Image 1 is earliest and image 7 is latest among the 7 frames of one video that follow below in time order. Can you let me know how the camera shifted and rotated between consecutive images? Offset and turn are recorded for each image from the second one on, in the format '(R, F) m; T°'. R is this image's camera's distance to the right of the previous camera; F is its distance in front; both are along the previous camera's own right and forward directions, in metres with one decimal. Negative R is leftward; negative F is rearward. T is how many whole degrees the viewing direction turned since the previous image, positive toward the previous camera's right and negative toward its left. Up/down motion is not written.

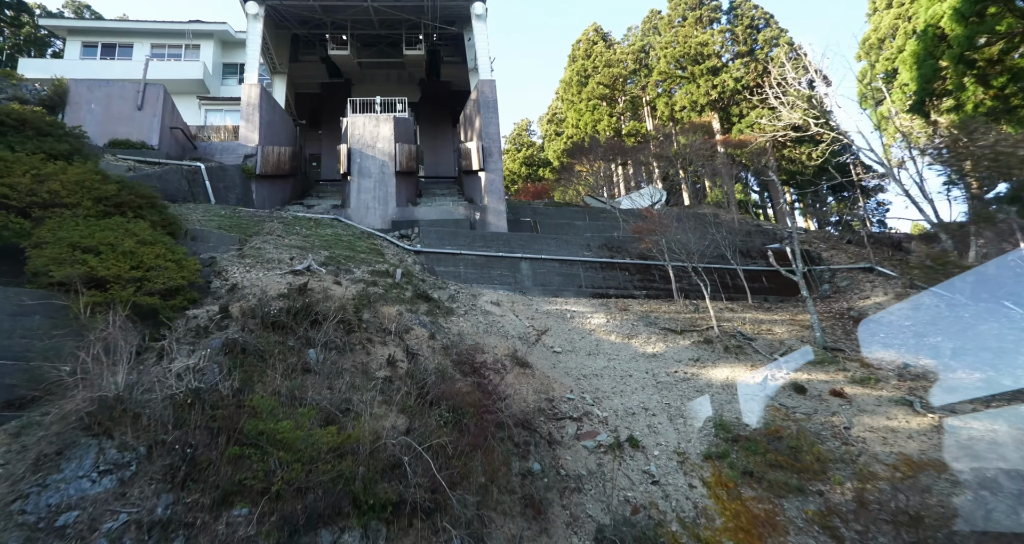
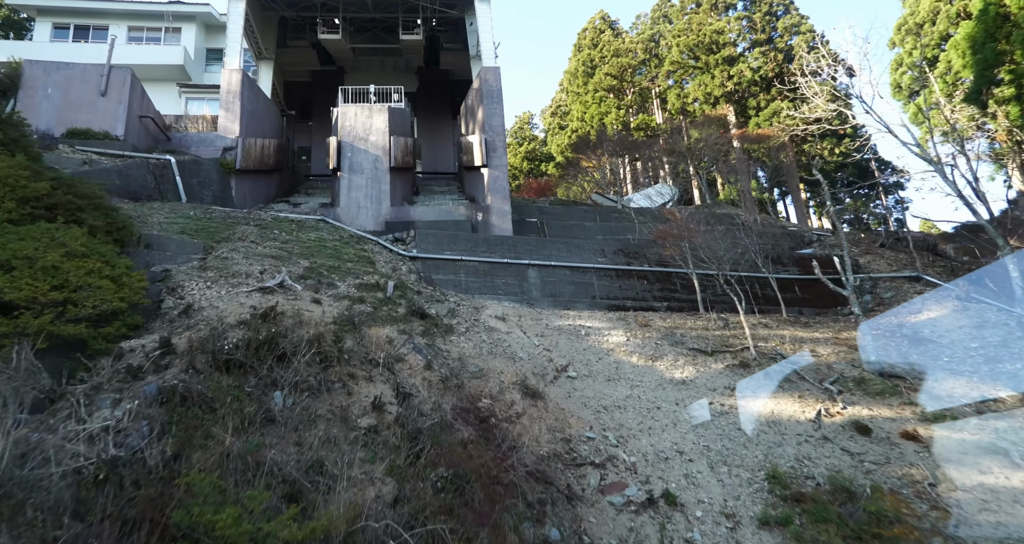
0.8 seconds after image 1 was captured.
(-0.2, +1.2) m; 0°
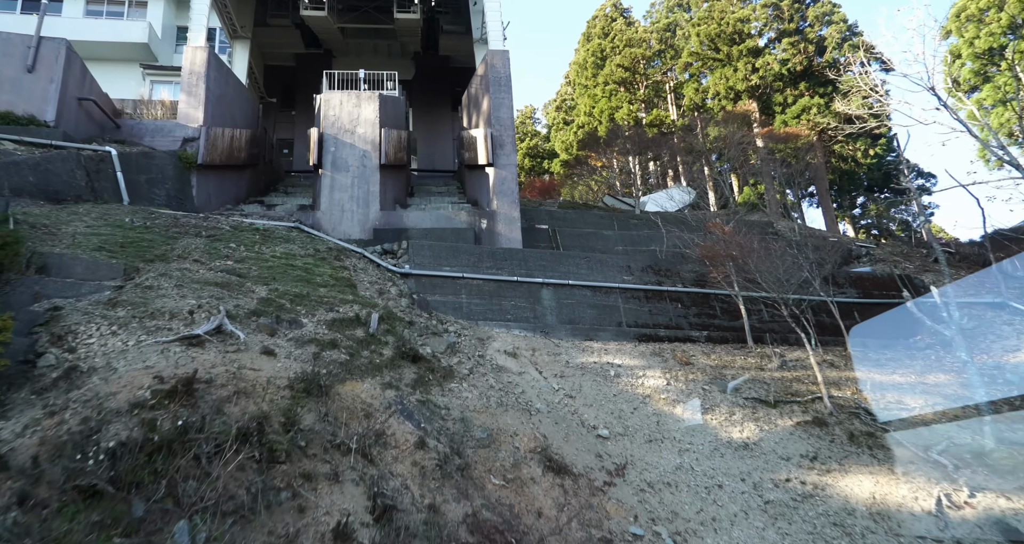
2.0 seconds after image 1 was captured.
(-0.3, +1.7) m; +1°
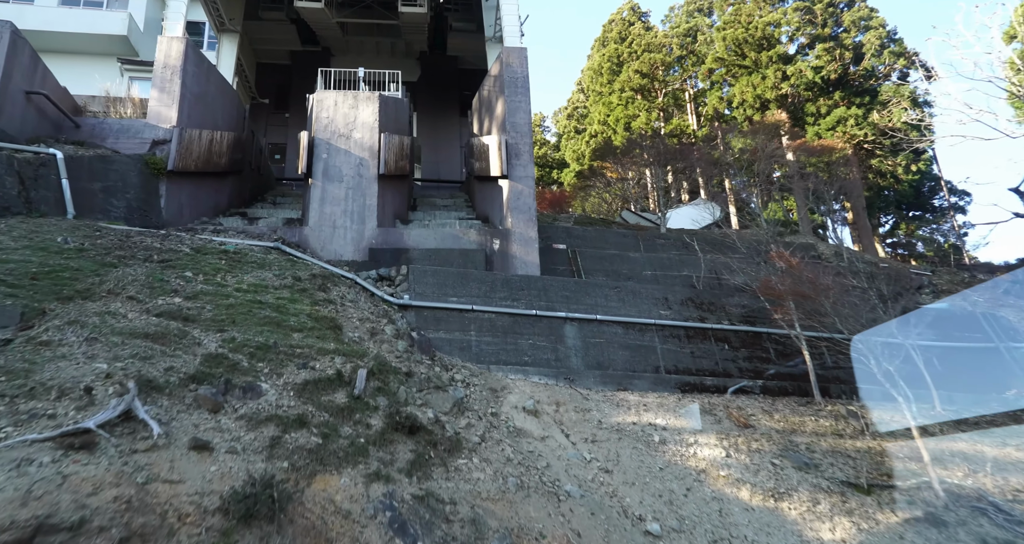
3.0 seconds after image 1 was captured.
(-0.3, +1.4) m; 0°
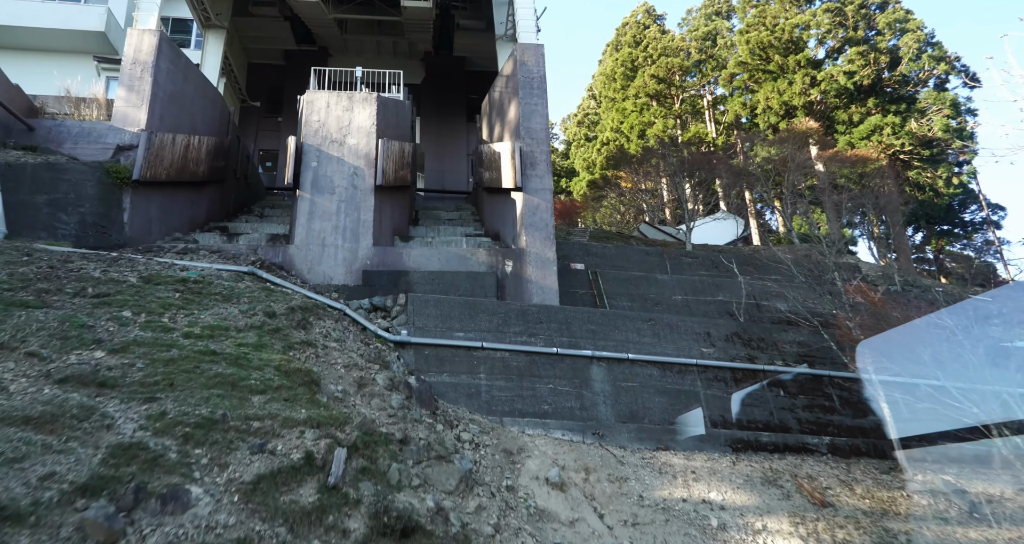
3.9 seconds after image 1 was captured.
(-0.2, +1.2) m; 0°
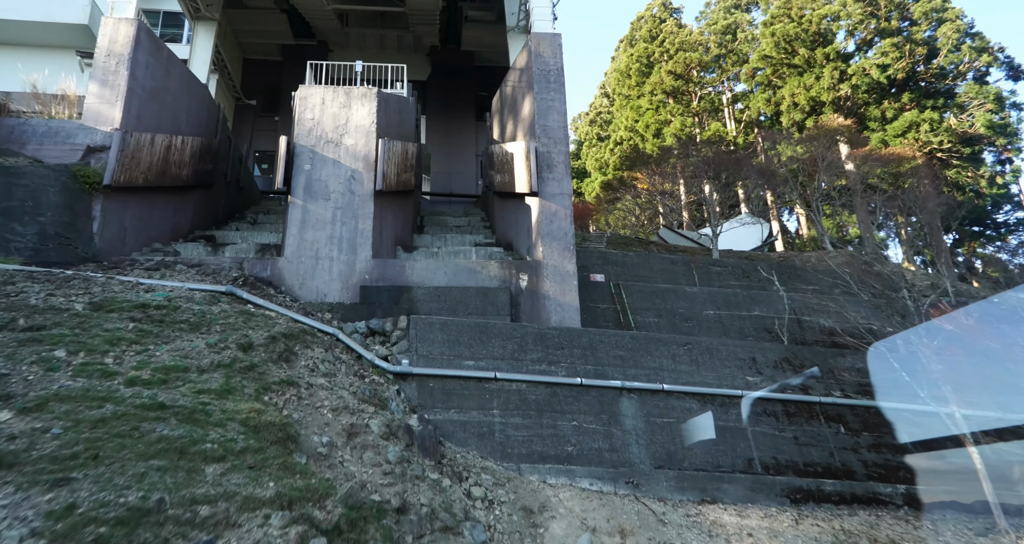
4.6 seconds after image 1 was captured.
(-0.1, +0.9) m; -1°
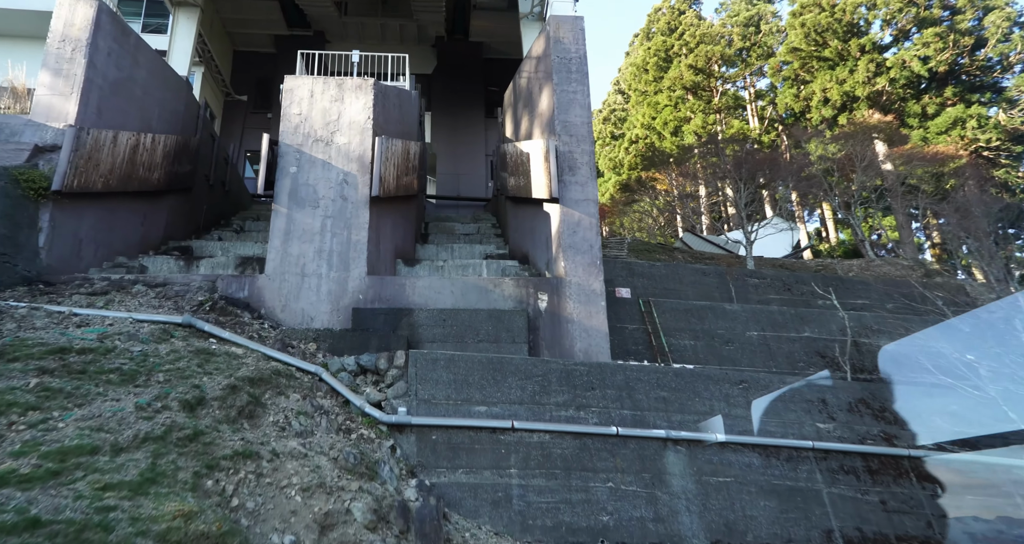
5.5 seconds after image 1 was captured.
(-0.1, +1.1) m; -1°
